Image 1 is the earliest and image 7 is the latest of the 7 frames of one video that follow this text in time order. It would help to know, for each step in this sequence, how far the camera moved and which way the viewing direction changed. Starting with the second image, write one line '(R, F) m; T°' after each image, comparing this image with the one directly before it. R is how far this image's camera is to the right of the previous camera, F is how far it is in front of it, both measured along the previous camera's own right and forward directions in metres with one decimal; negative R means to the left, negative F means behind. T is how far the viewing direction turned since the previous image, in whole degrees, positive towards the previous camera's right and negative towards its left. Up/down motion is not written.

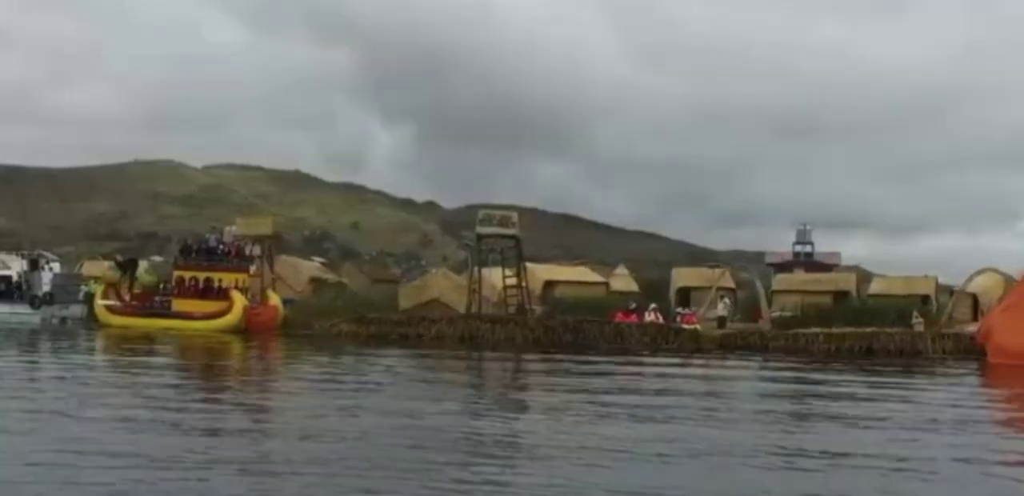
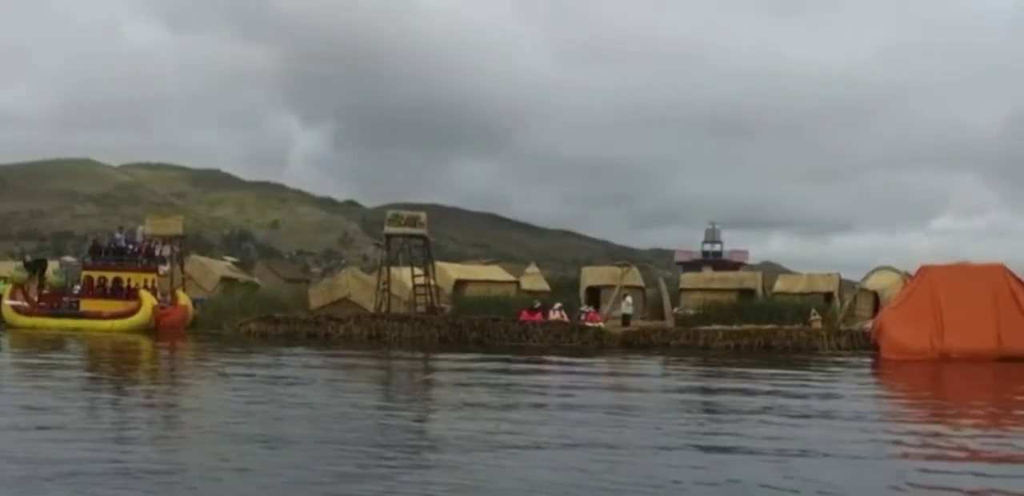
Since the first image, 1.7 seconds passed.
(+0.5, -0.3) m; +2°
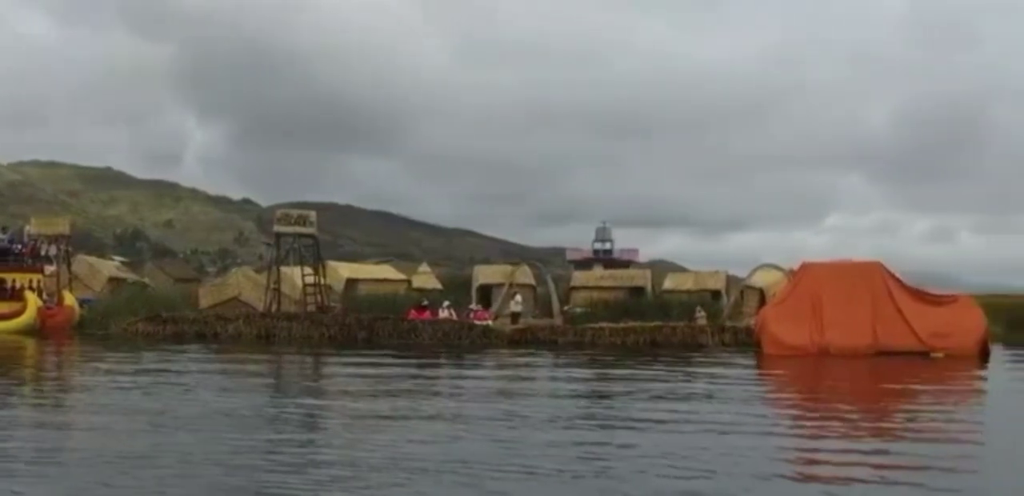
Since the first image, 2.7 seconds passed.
(+0.2, -0.1) m; +4°
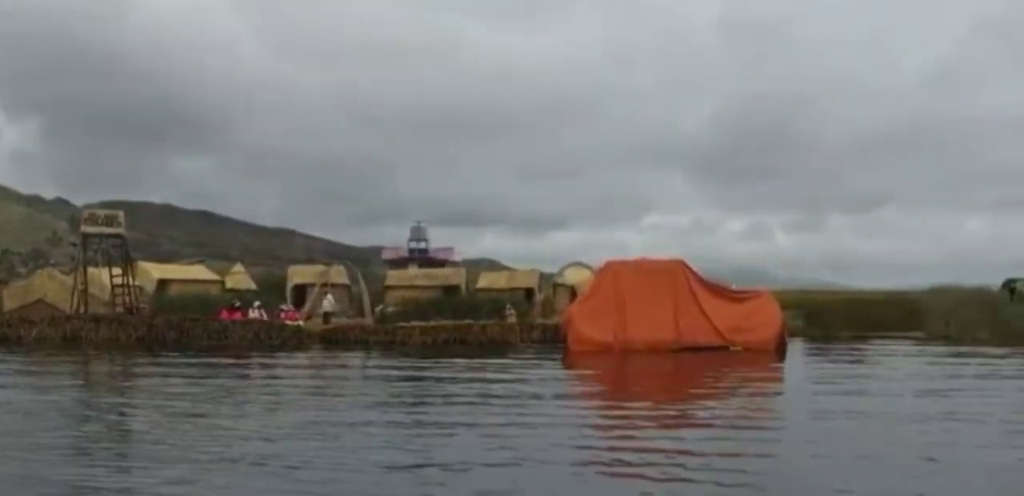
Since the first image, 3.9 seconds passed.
(+0.3, -0.2) m; +6°
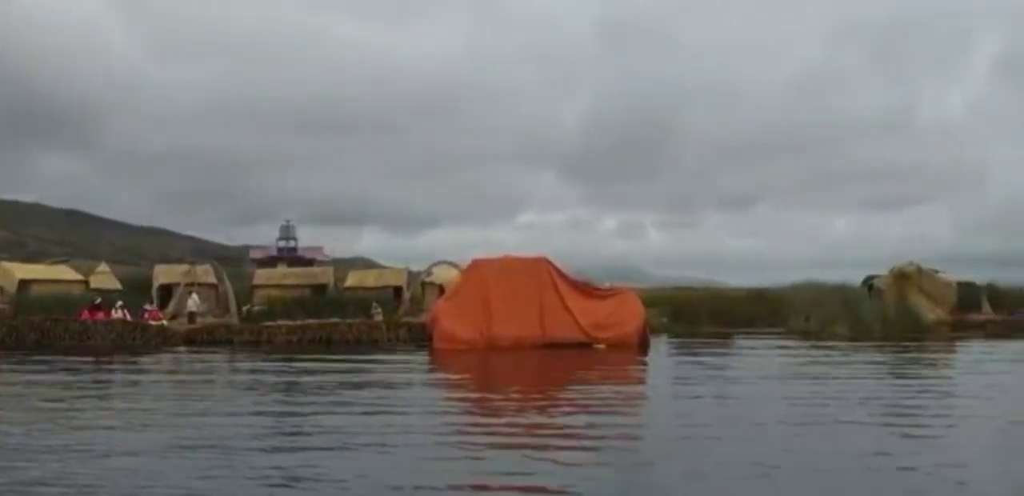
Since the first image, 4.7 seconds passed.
(+0.2, -0.1) m; +5°
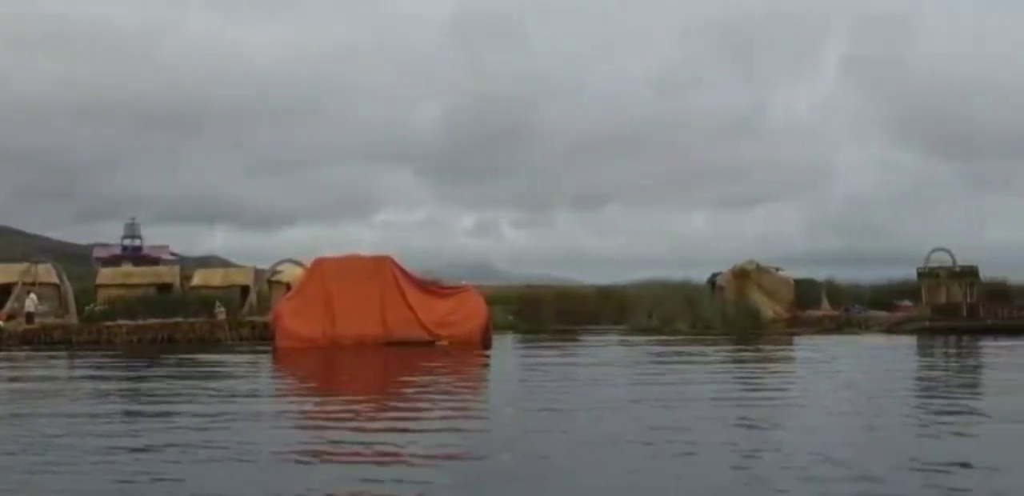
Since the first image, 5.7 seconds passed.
(+0.3, -0.2) m; +5°
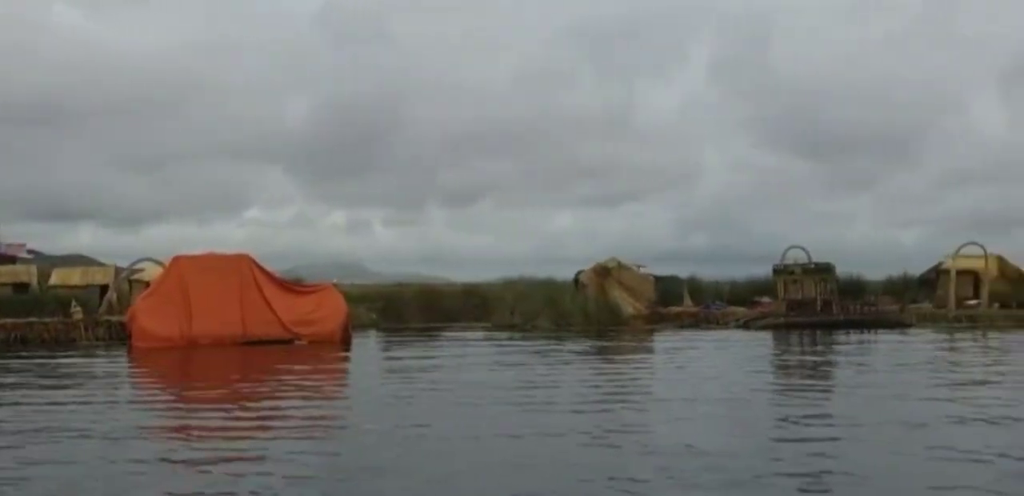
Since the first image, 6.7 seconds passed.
(+0.3, -0.1) m; +5°
